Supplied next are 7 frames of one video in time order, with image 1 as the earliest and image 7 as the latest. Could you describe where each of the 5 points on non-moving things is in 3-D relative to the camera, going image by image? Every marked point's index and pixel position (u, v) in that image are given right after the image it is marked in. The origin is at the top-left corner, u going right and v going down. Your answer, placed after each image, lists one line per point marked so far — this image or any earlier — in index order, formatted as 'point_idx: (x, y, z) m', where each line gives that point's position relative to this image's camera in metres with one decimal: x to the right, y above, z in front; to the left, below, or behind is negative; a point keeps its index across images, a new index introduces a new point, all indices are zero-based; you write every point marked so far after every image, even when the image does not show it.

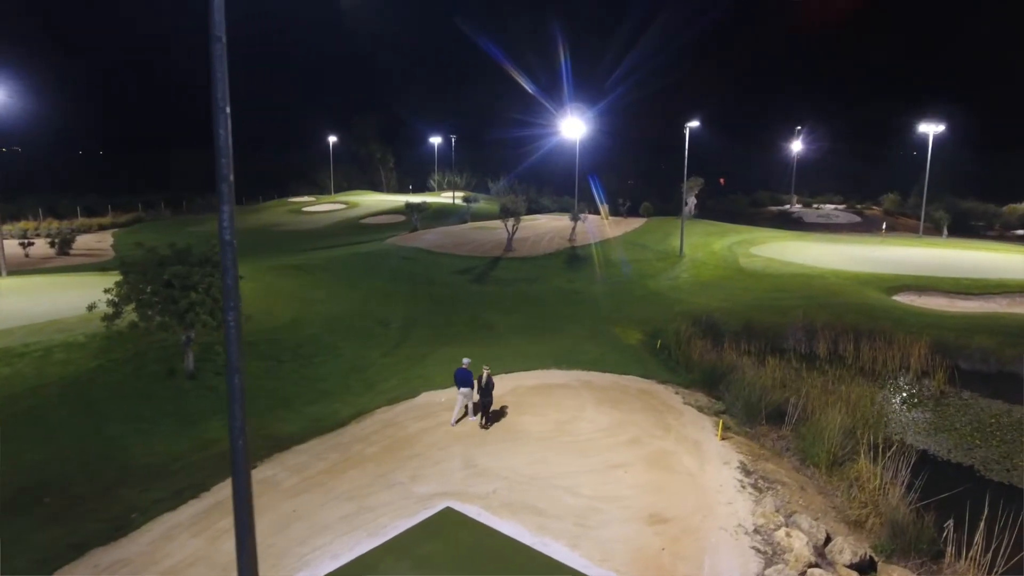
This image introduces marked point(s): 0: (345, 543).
0: (-2.2, -3.3, +8.3) m
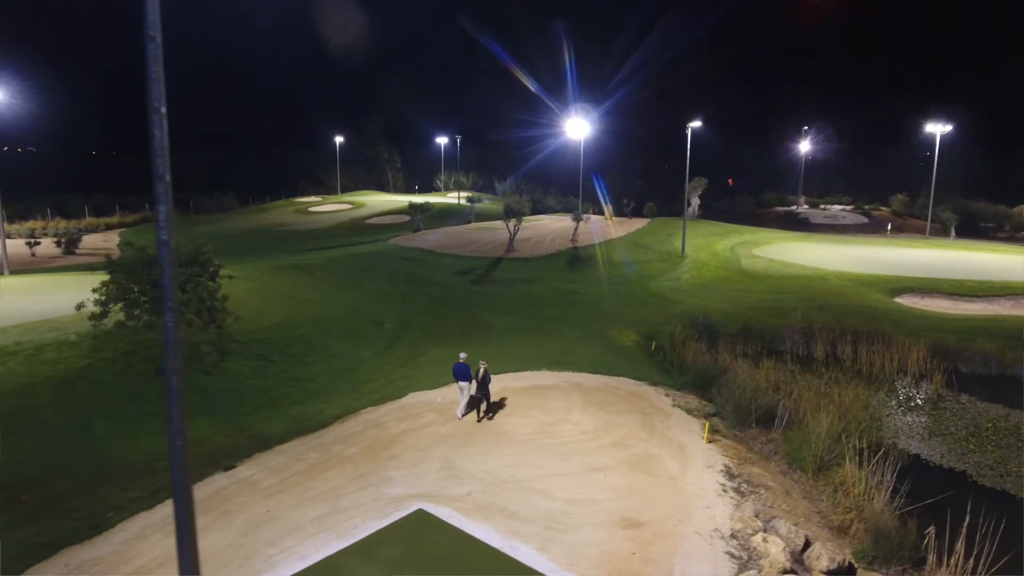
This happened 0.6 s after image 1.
0: (-2.6, -3.3, +8.3) m
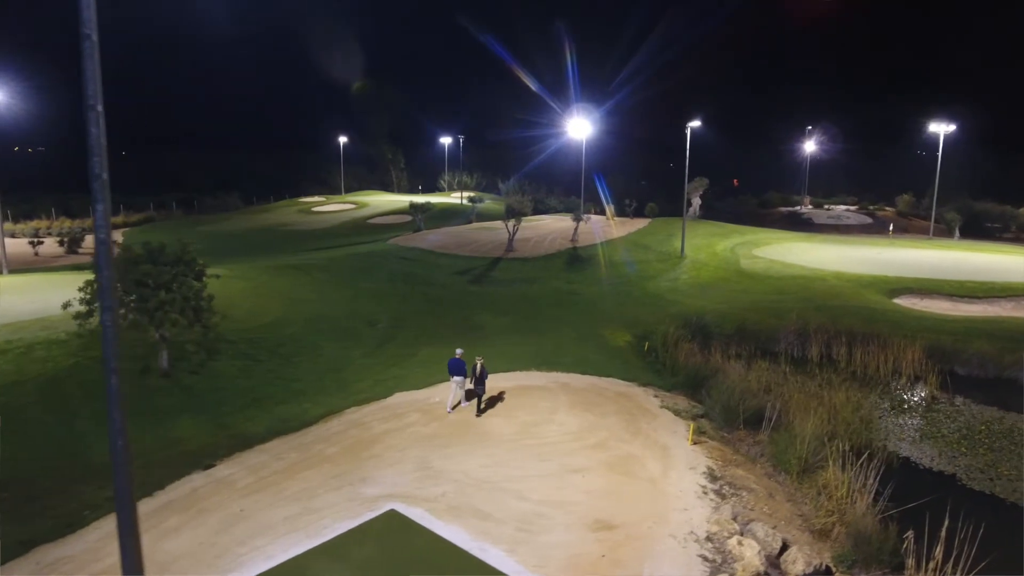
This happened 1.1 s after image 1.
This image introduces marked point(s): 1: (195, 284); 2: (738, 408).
0: (-3.0, -3.3, +8.3) m
1: (-6.8, +0.1, +13.8) m
2: (+5.2, -2.7, +14.6) m
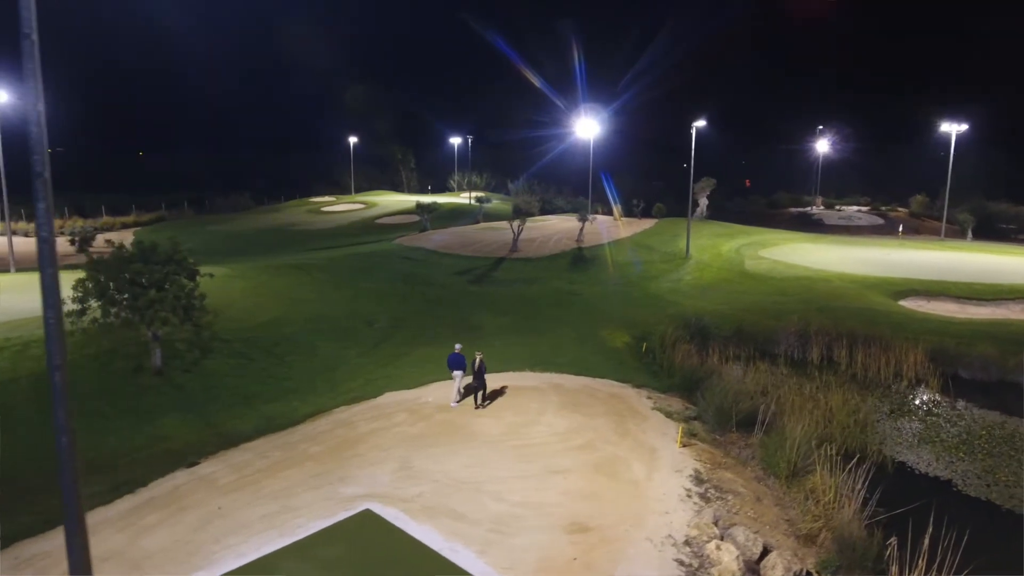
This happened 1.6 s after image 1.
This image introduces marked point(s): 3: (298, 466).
0: (-3.3, -3.3, +8.3) m
1: (-7.0, +0.1, +13.9) m
2: (+4.9, -2.7, +14.5) m
3: (-3.6, -3.0, +10.7) m
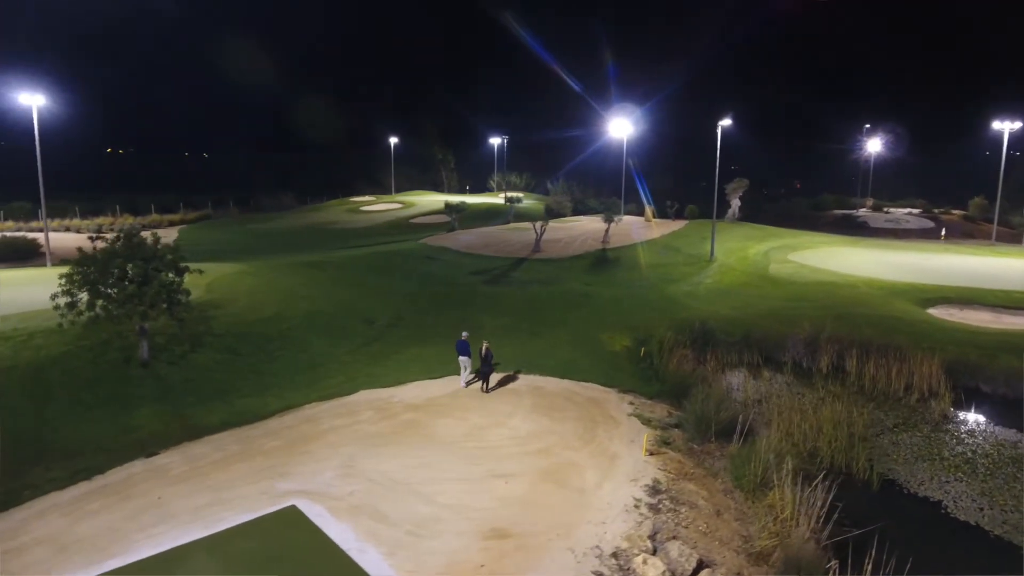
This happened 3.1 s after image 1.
0: (-4.4, -3.2, +8.5) m
1: (-7.6, +0.2, +14.4) m
2: (+4.3, -2.8, +14.0) m
3: (-4.5, -2.9, +11.0) m
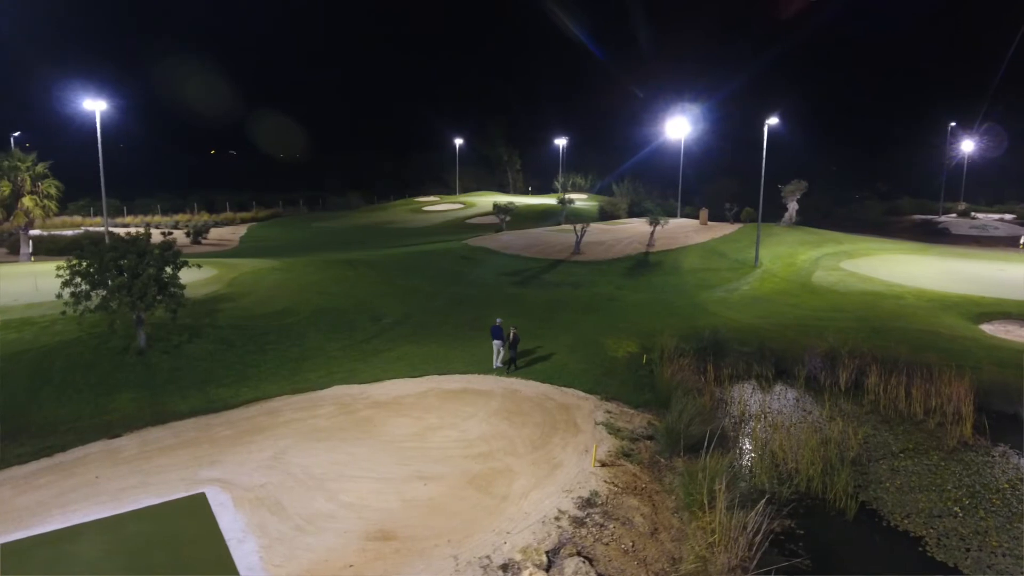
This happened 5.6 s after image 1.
0: (-5.9, -3.1, +9.0) m
1: (-8.2, +0.4, +15.2) m
2: (+3.5, -3.0, +13.3) m
3: (-5.6, -2.8, +11.4) m
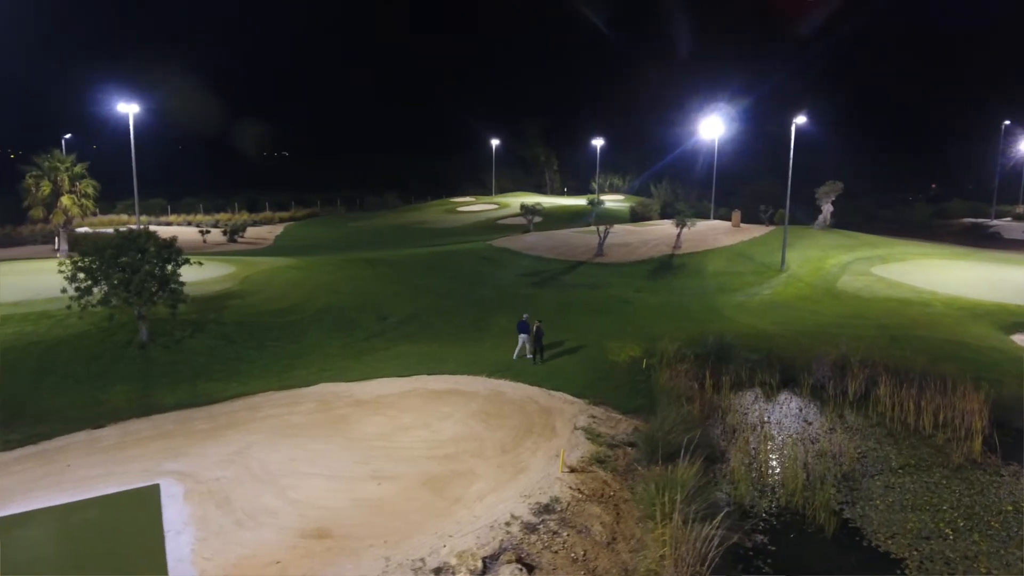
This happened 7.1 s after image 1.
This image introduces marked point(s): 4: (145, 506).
0: (-6.7, -3.0, +9.3) m
1: (-8.5, +0.4, +15.7) m
2: (+3.0, -3.0, +12.9) m
3: (-6.2, -2.8, +11.7) m
4: (-5.2, -3.0, +9.1) m
